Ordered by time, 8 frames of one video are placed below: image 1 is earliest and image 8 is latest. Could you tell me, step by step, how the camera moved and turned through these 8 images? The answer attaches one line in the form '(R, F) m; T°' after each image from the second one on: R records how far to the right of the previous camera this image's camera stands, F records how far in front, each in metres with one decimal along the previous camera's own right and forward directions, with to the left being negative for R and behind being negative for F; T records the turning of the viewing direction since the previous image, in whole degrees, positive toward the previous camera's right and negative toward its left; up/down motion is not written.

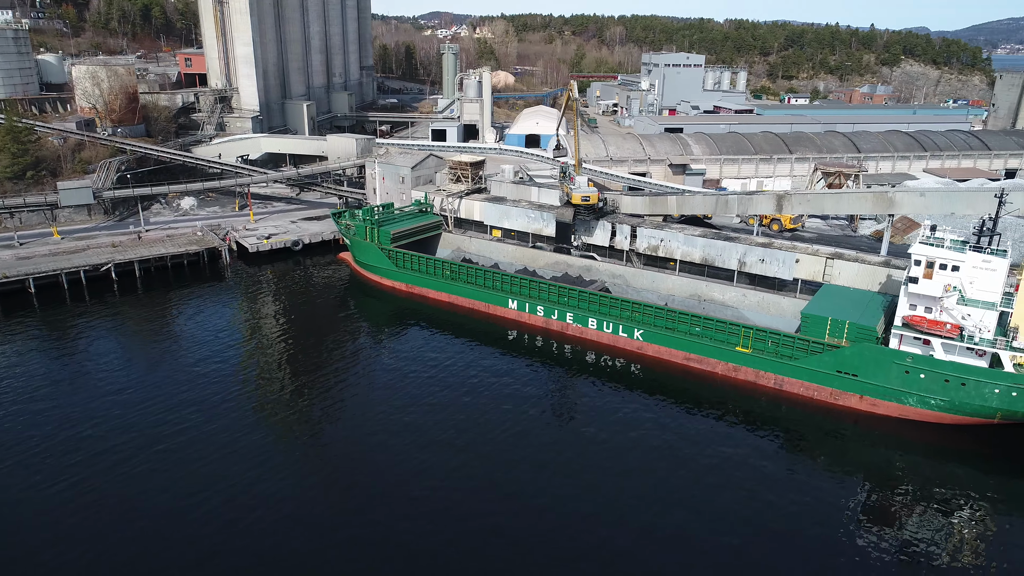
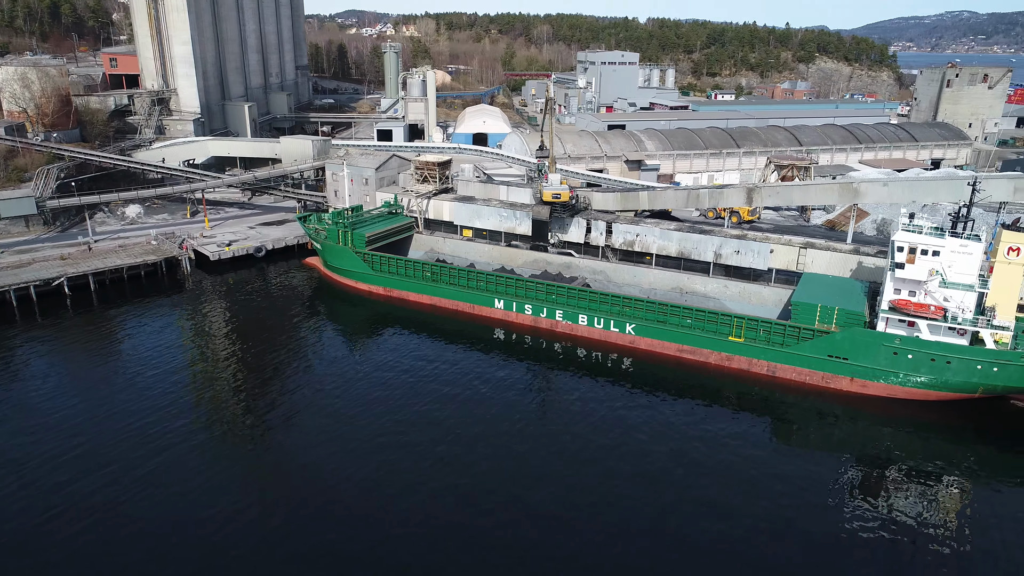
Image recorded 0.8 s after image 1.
(-2.2, +0.2) m; +6°
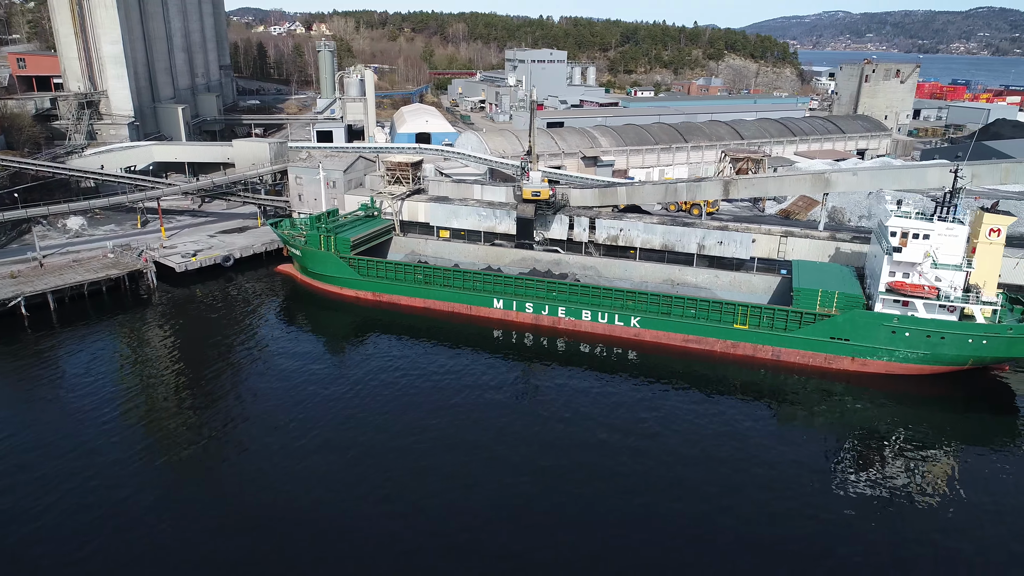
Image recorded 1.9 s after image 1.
(-3.2, +0.3) m; +7°
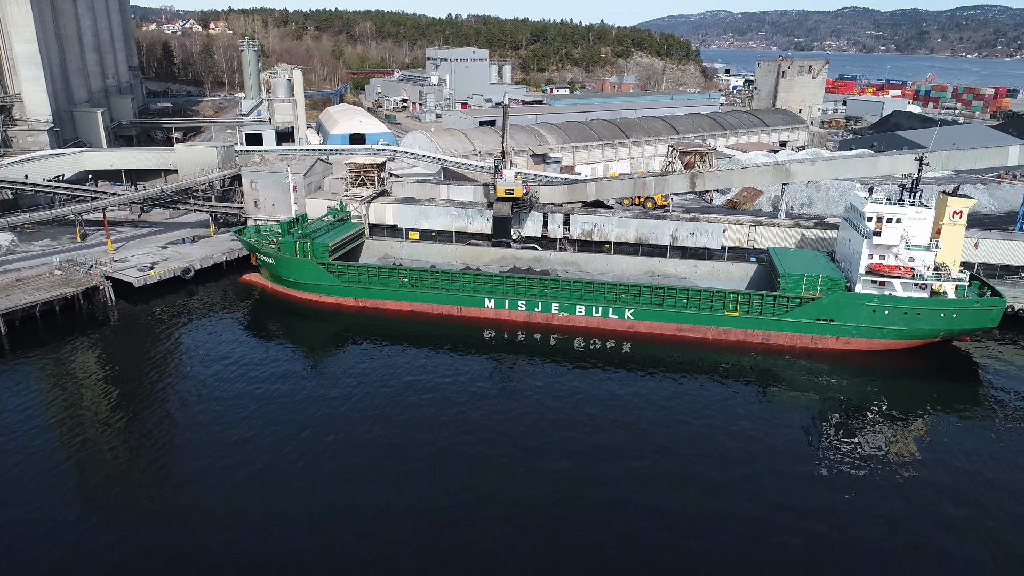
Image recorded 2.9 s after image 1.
(-3.1, +0.2) m; +8°
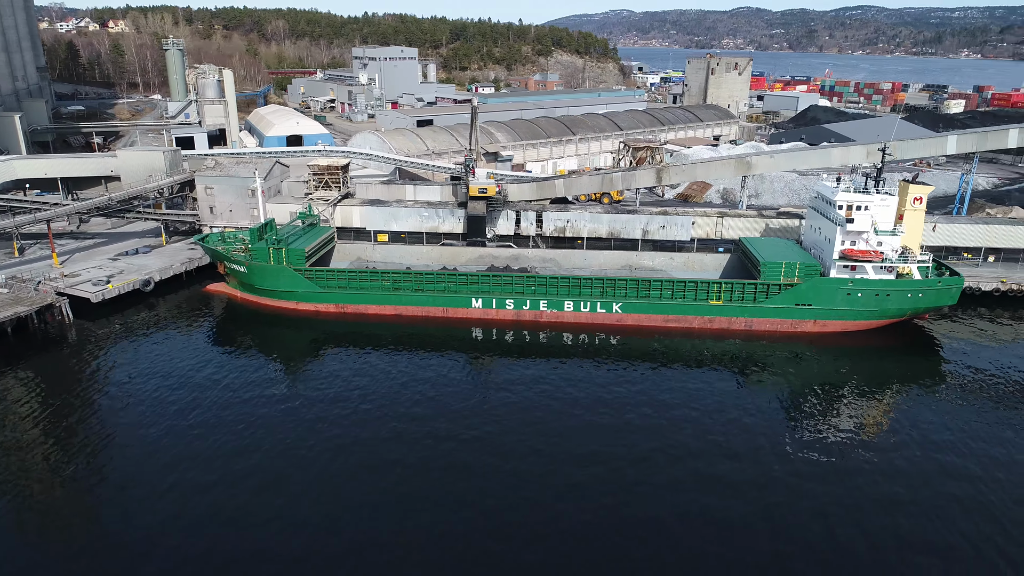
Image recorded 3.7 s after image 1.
(-2.5, +0.2) m; +7°
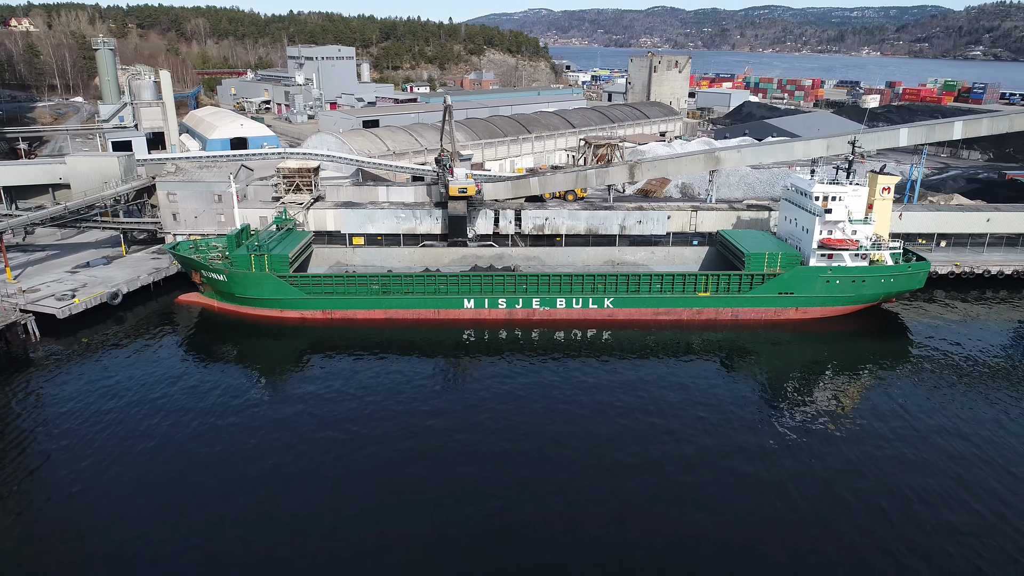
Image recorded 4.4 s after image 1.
(-2.3, +0.1) m; +6°
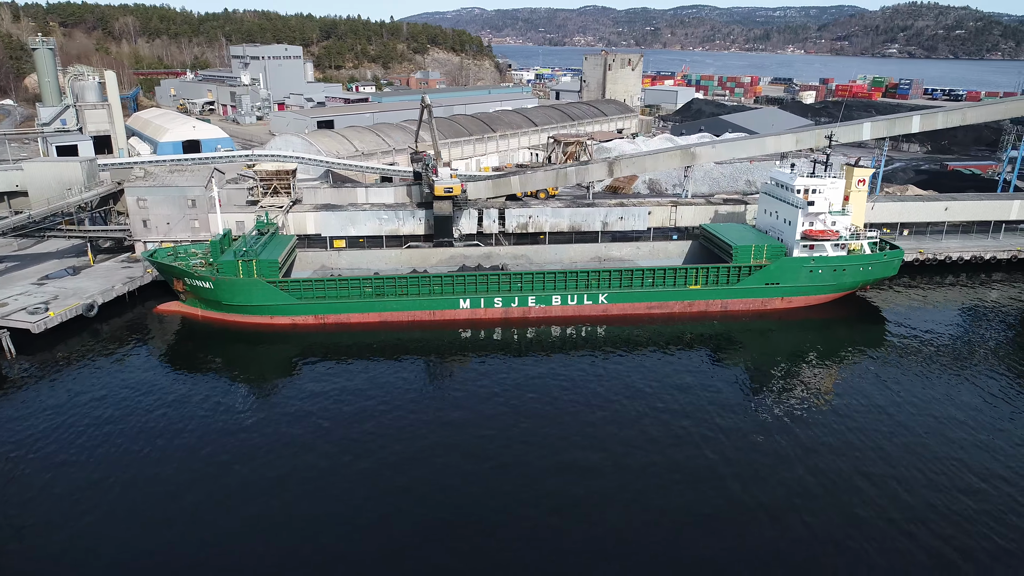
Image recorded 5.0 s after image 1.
(-2.0, +0.1) m; +5°
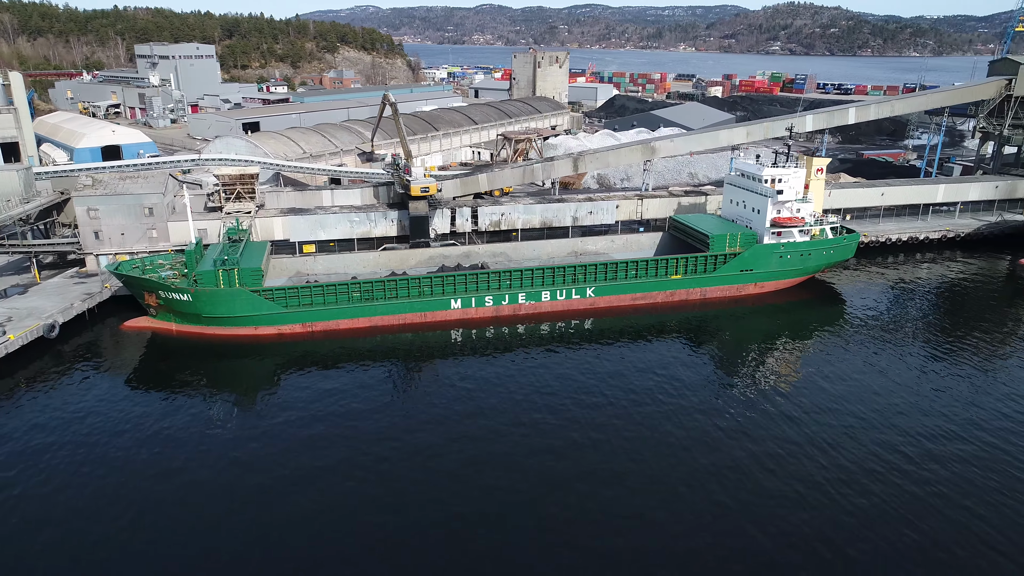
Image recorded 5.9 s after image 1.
(-2.9, +0.2) m; +7°
